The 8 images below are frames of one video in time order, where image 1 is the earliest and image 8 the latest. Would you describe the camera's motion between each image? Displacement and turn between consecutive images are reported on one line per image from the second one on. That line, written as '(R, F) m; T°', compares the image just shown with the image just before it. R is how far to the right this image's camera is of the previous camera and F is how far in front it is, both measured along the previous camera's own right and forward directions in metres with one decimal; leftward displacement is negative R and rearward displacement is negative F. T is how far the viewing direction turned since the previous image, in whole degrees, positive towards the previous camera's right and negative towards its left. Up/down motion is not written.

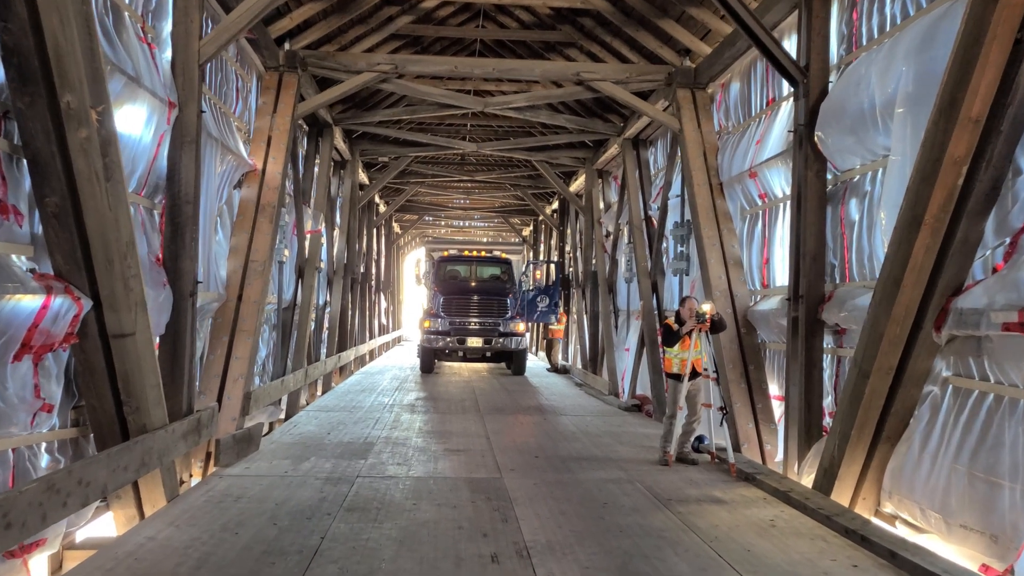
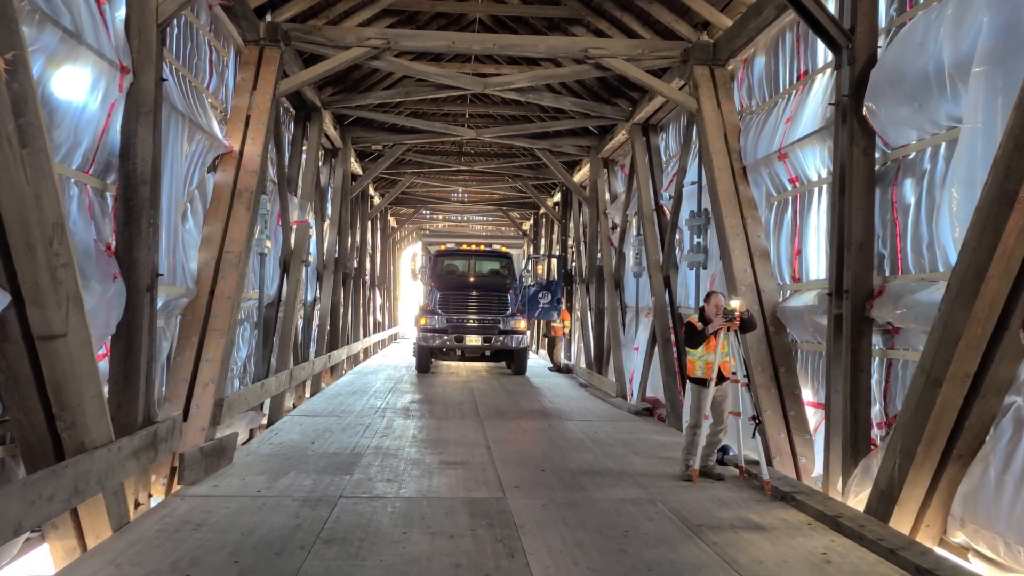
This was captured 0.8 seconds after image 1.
(0.0, +0.6) m; 0°
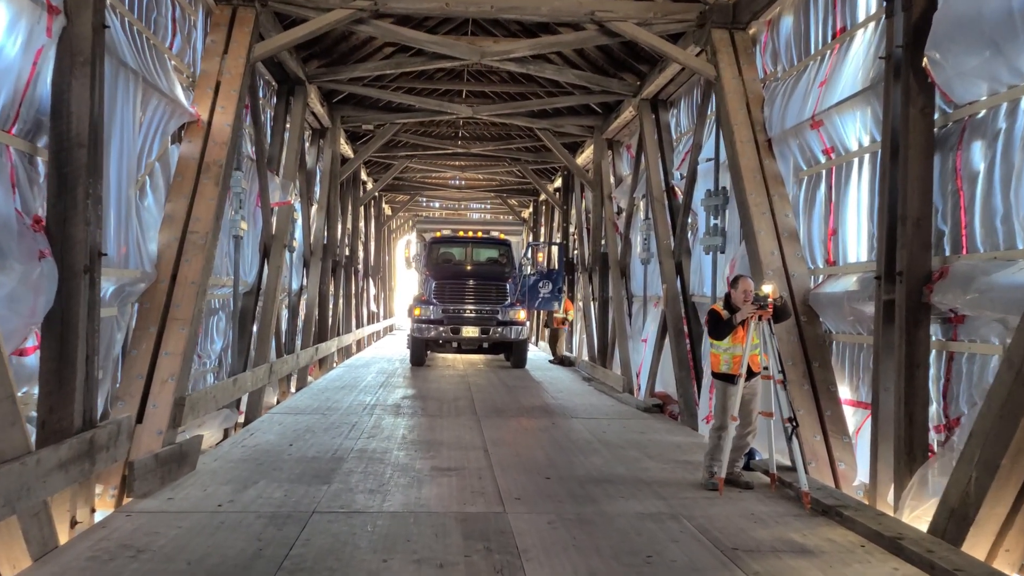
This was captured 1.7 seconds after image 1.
(0.0, +0.6) m; 0°
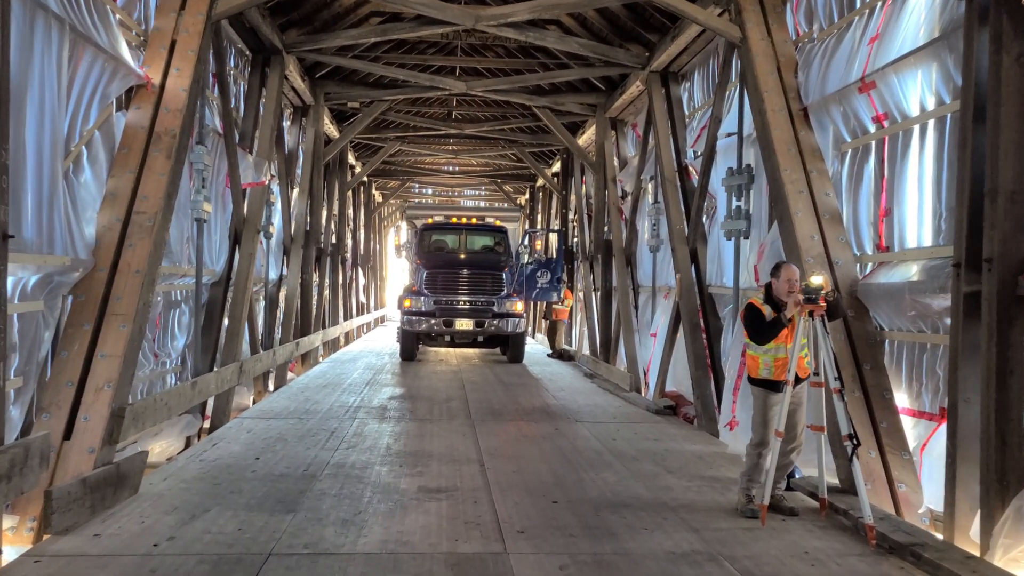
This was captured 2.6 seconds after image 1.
(0.0, +0.7) m; 0°
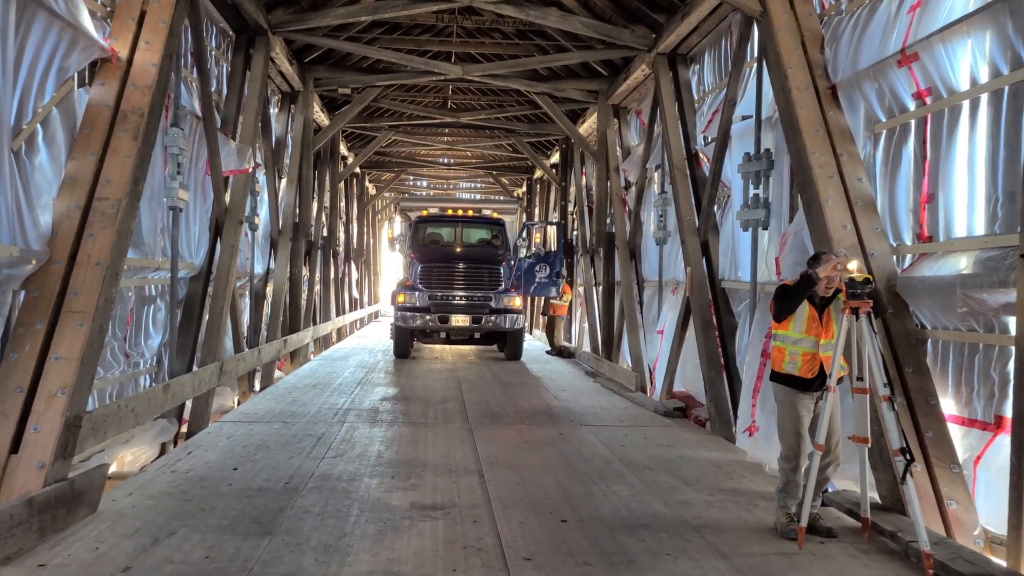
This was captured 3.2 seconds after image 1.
(0.0, +0.4) m; 0°
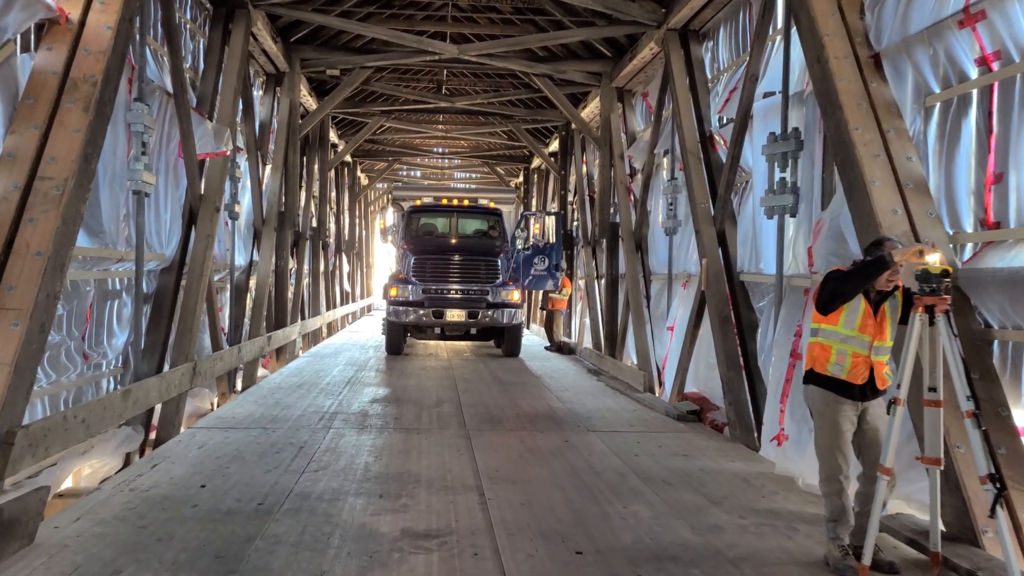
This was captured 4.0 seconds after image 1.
(0.0, +0.5) m; 0°
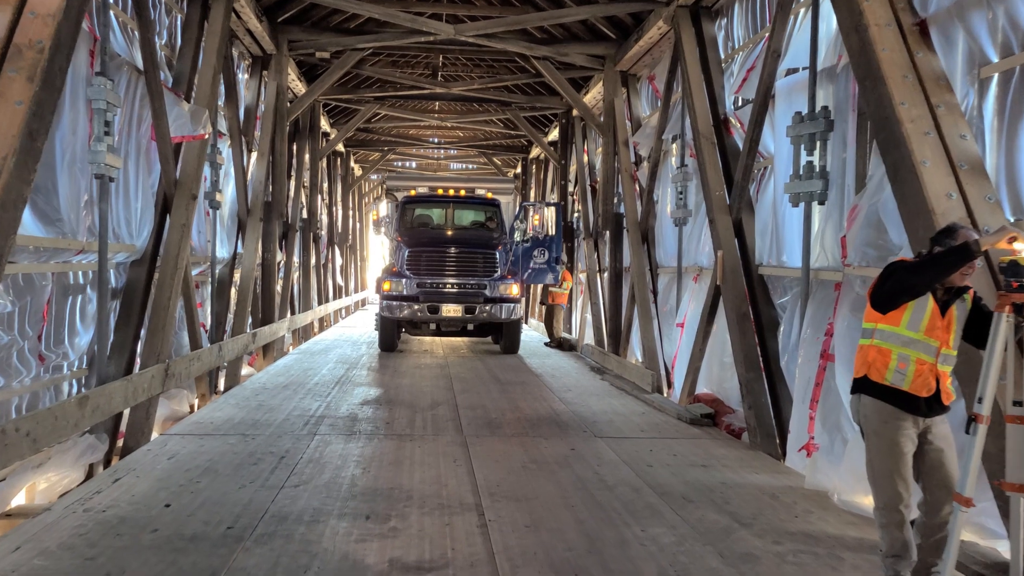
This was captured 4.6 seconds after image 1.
(0.0, +0.4) m; 0°
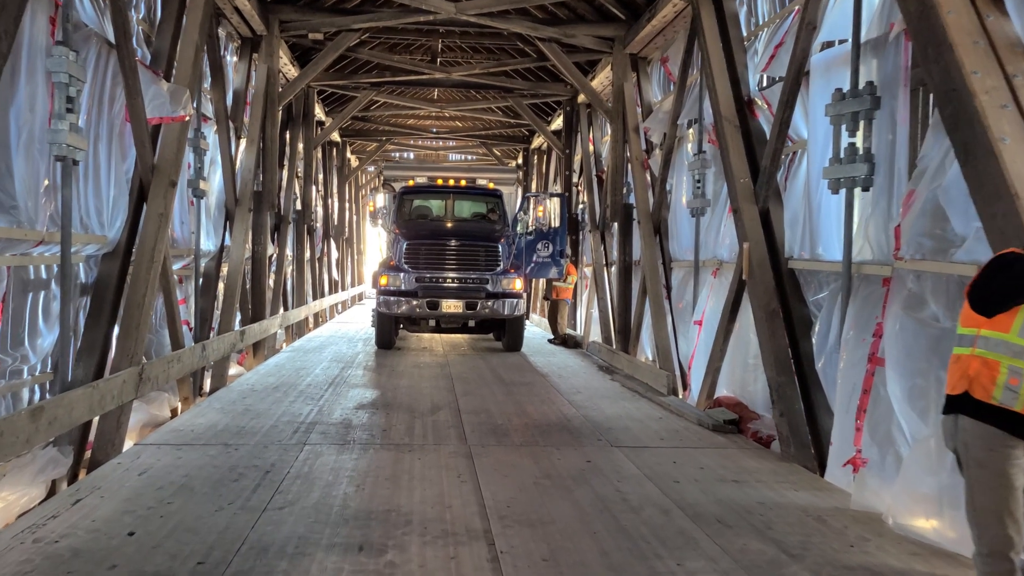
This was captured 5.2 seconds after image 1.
(-0.1, +0.4) m; 0°
